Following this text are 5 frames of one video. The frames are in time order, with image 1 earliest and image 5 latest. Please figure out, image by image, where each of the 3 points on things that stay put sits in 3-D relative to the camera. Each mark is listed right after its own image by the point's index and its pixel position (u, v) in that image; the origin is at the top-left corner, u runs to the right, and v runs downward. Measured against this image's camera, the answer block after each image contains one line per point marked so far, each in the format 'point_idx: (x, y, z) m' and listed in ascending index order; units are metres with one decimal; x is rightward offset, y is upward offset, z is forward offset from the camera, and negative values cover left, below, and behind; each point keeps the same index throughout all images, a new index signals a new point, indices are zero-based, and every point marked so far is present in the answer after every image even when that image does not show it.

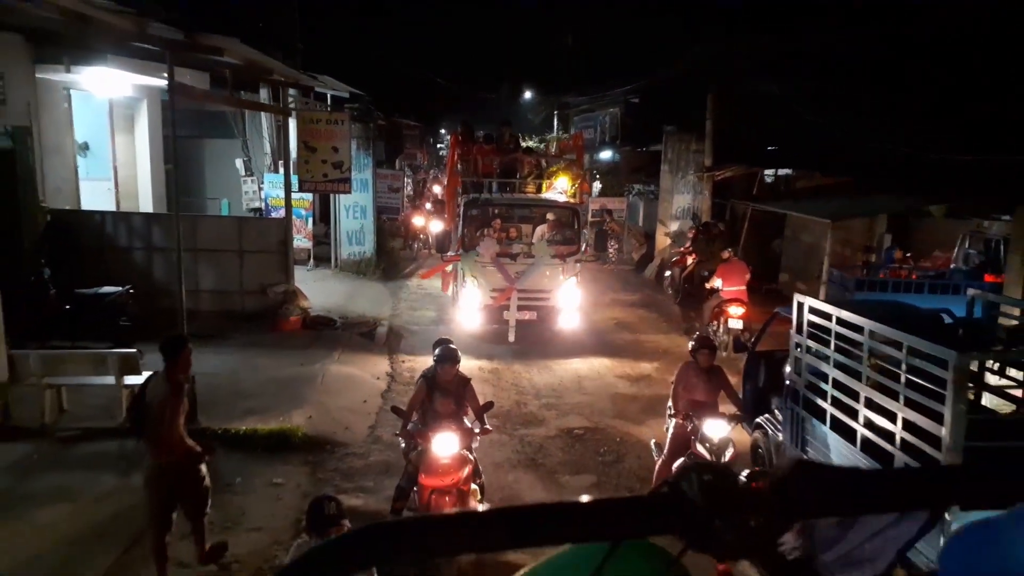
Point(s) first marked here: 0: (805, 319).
0: (+2.1, -0.2, +5.7) m
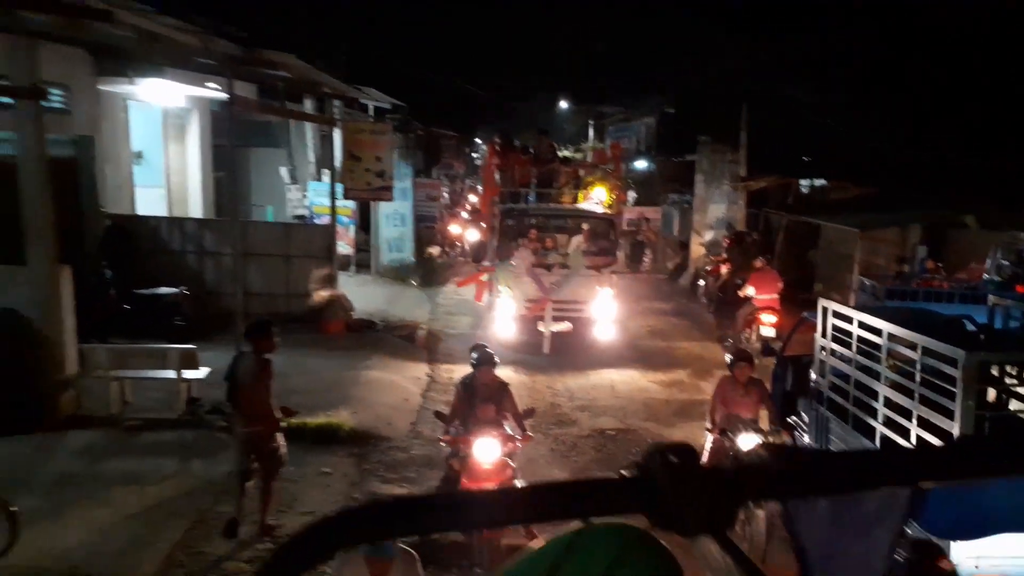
0: (+2.4, -0.3, +6.0) m
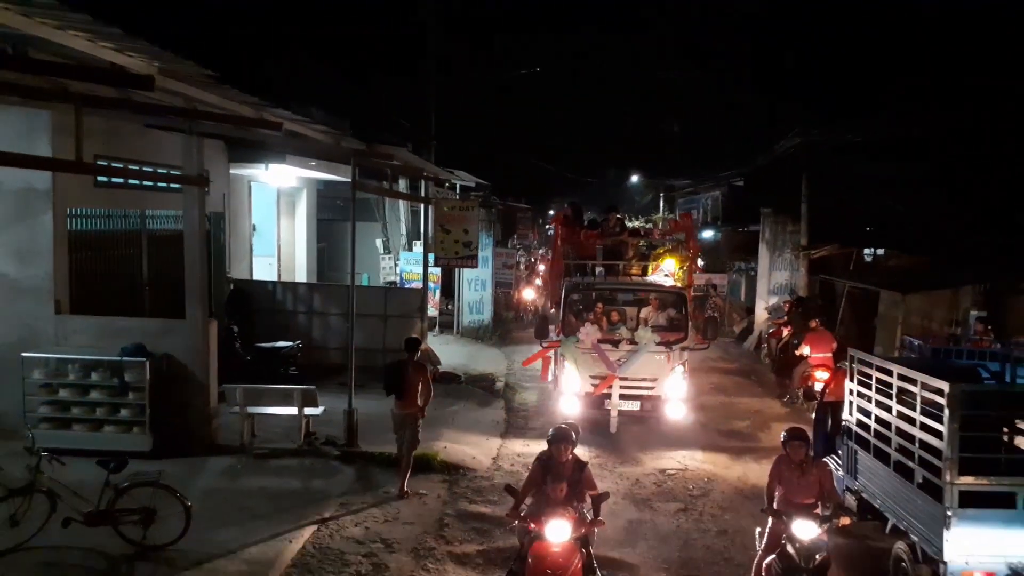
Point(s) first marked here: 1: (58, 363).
0: (+3.0, -0.7, +6.9) m
1: (-4.9, -0.8, +8.4) m
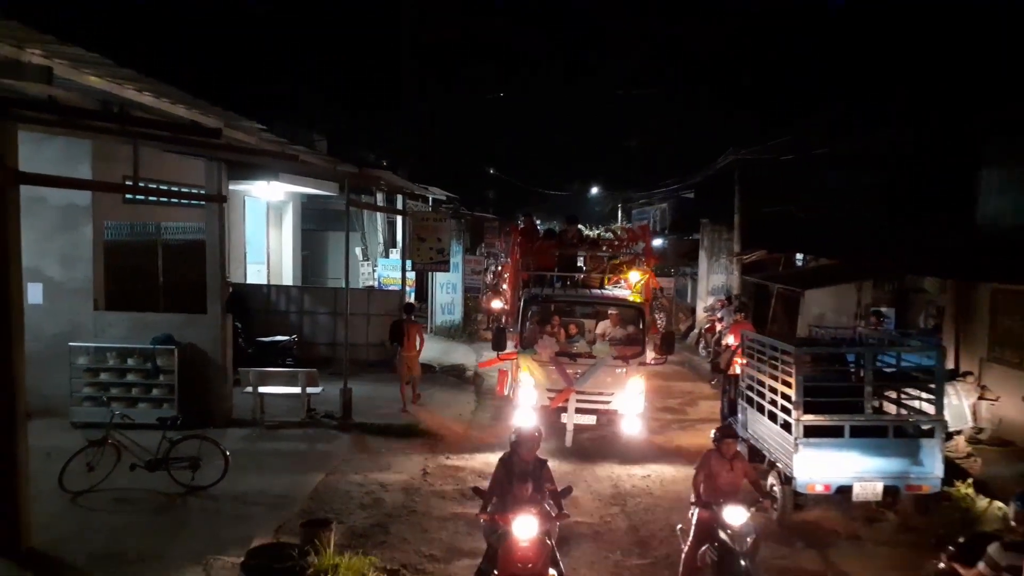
0: (+2.7, -0.6, +8.9) m
1: (-5.3, -0.8, +10.1) m
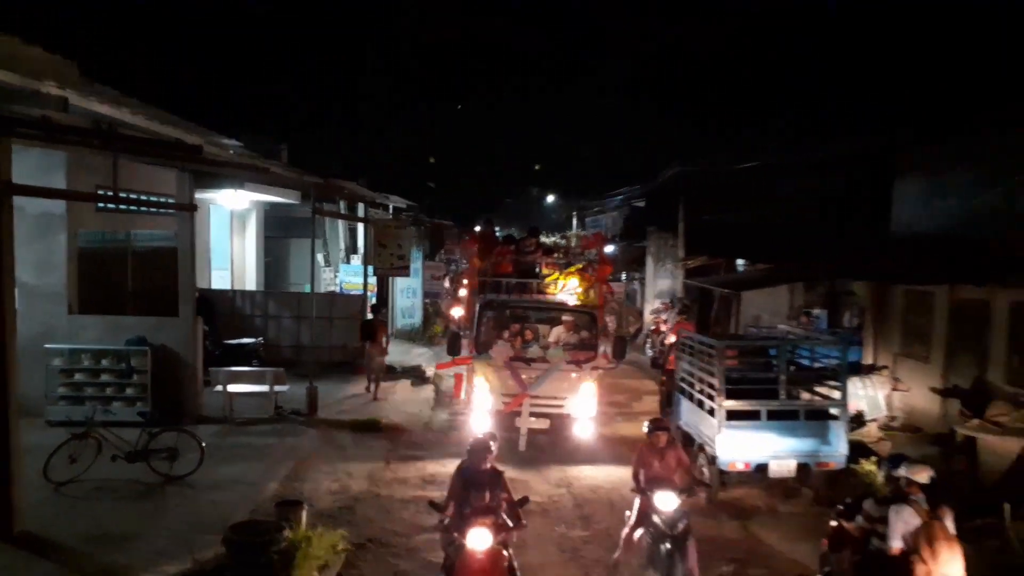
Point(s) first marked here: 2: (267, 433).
0: (+2.1, -0.7, +9.8) m
1: (-5.9, -0.9, +10.6) m
2: (-3.3, -2.0, +10.5) m
